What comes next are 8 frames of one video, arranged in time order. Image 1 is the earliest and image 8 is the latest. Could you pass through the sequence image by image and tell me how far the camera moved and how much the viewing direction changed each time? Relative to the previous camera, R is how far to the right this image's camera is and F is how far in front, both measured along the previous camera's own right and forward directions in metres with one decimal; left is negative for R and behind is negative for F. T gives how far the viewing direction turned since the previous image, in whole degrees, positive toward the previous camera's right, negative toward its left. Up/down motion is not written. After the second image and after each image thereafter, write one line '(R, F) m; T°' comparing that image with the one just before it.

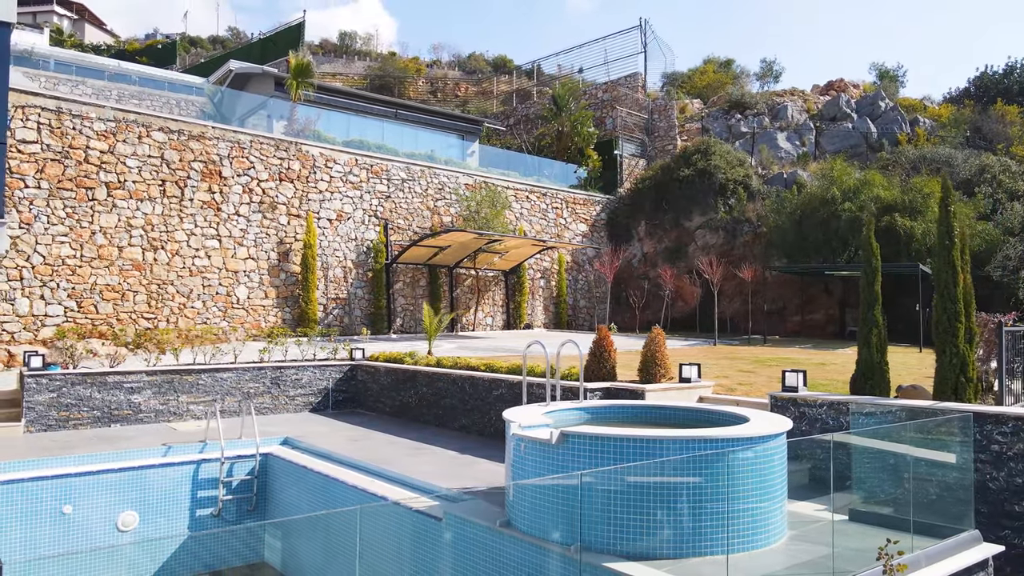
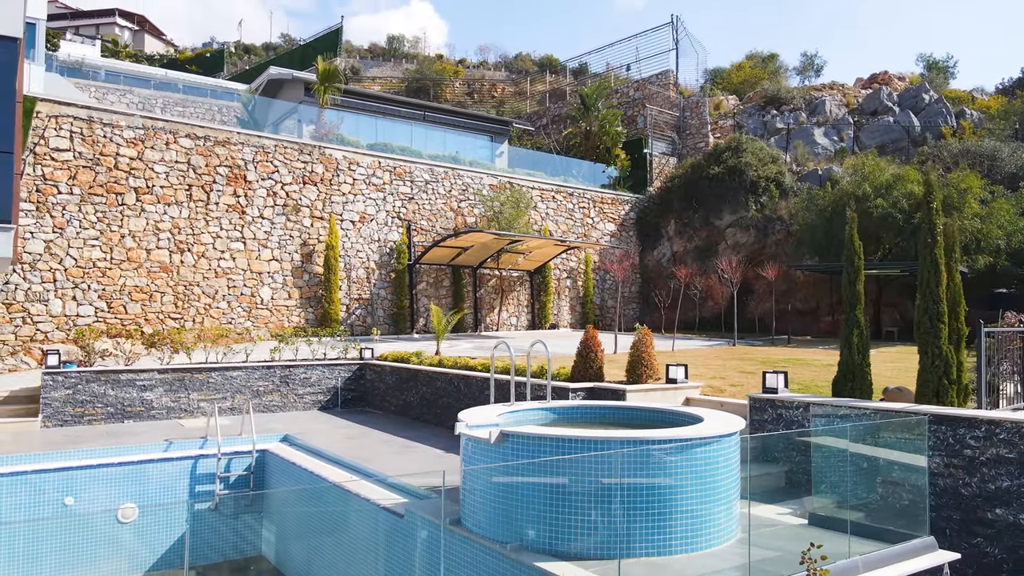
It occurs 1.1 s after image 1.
(+0.7, 0.0) m; -4°
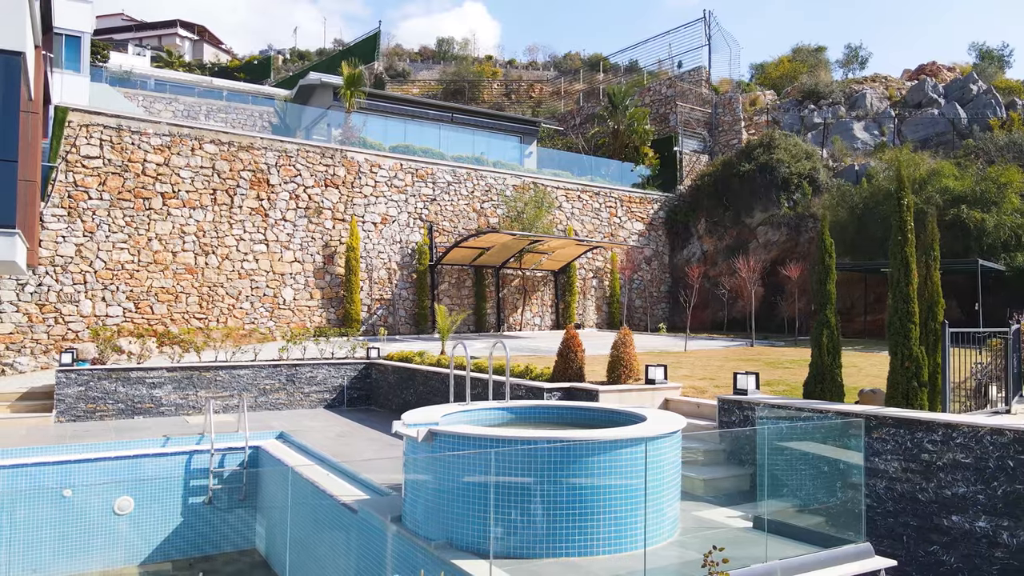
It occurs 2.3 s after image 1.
(+0.8, 0.0) m; -4°
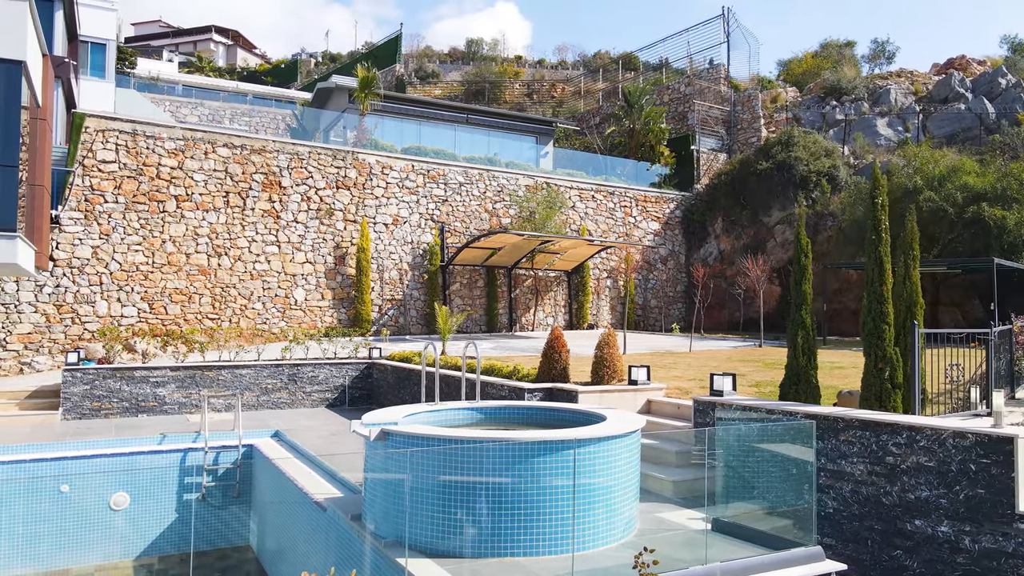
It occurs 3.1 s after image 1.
(+0.5, 0.0) m; -2°
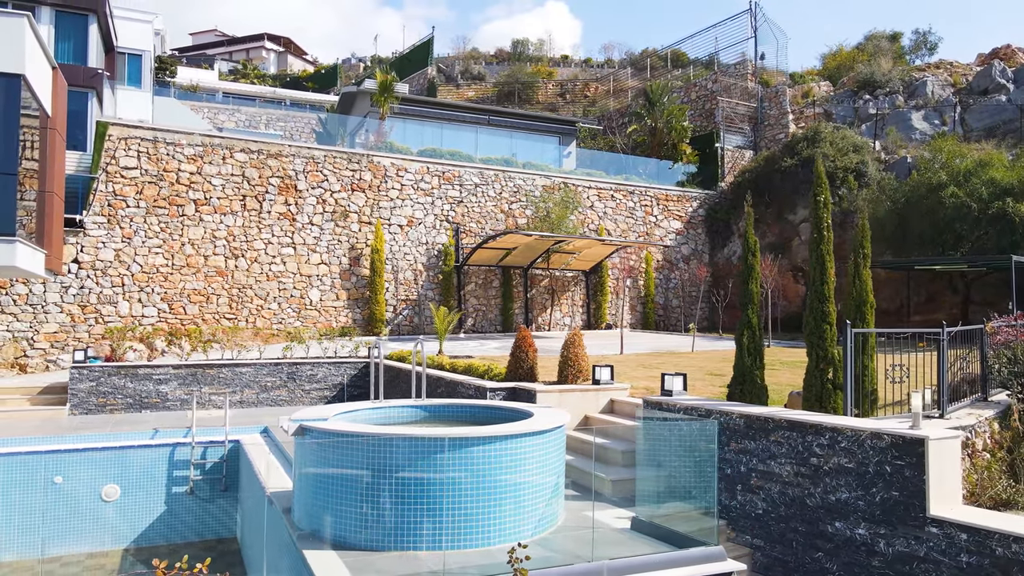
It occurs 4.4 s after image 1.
(+1.0, -0.1) m; -4°
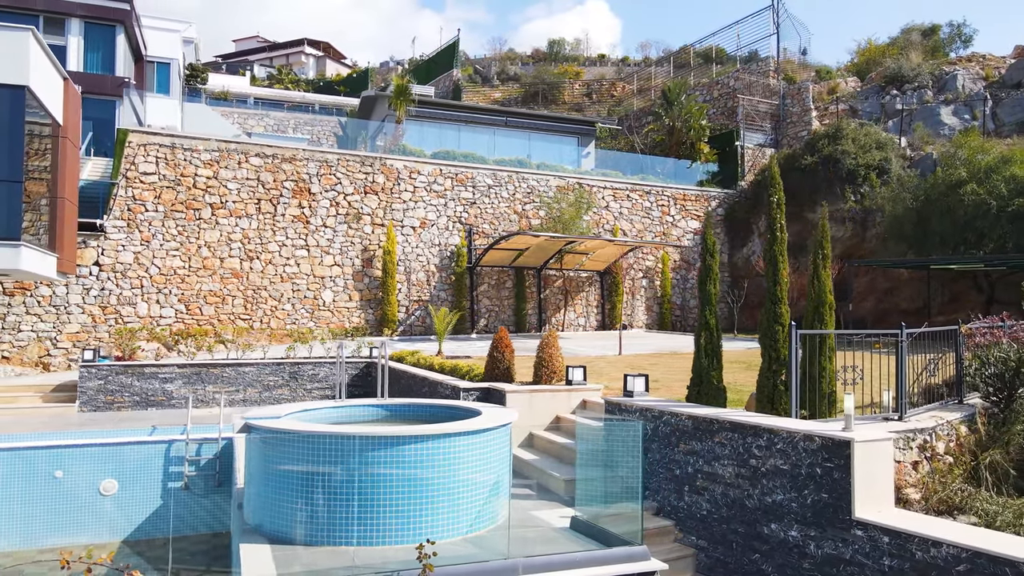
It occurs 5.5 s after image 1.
(+0.7, -0.1) m; -3°
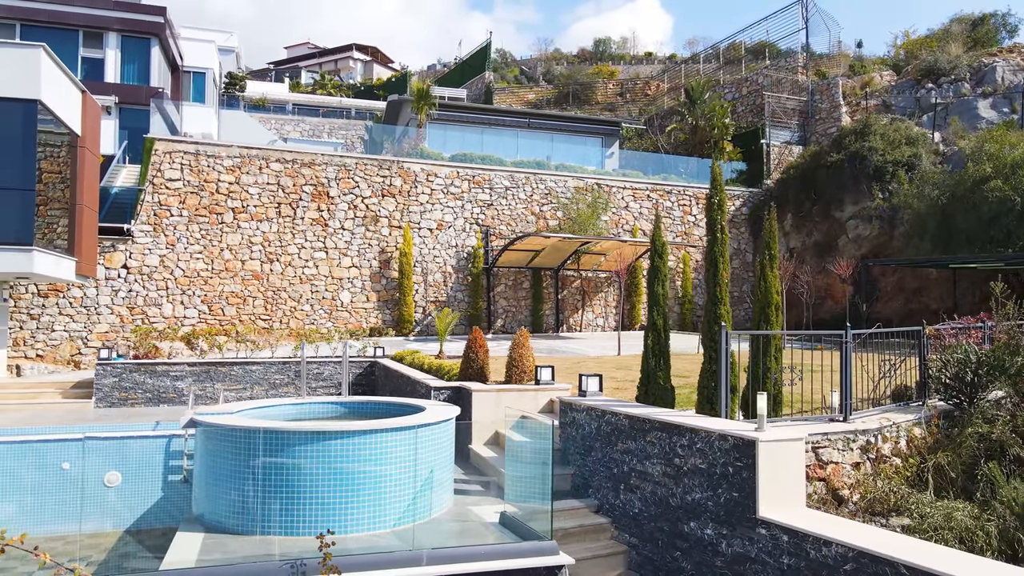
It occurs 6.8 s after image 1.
(+0.9, -0.1) m; -4°
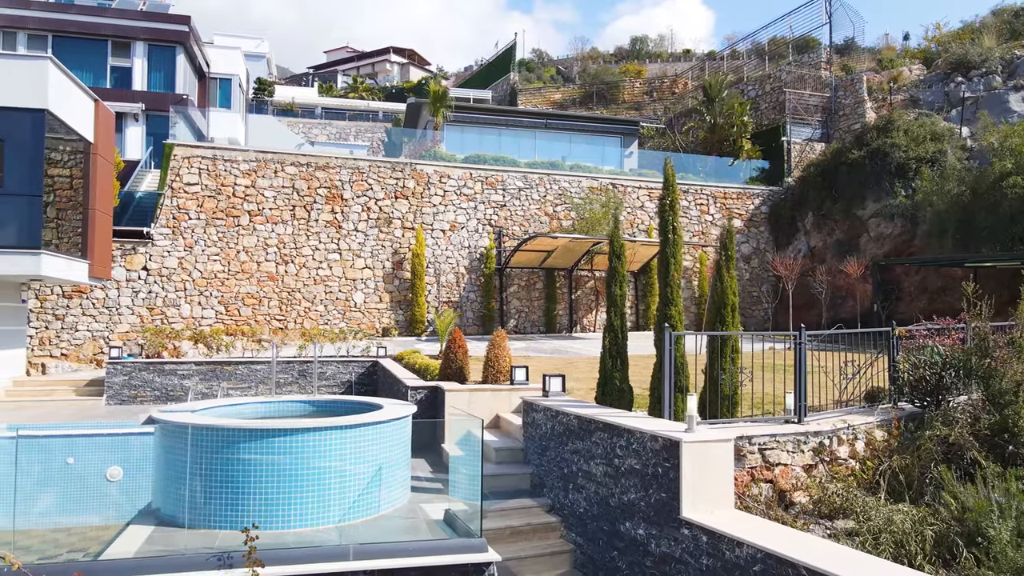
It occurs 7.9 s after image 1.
(+0.7, -0.1) m; -3°
